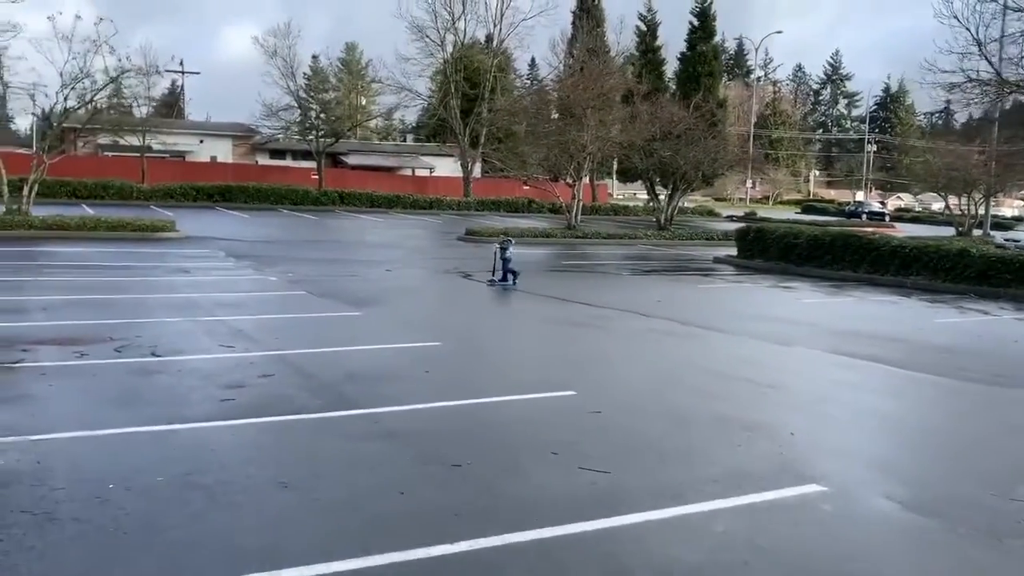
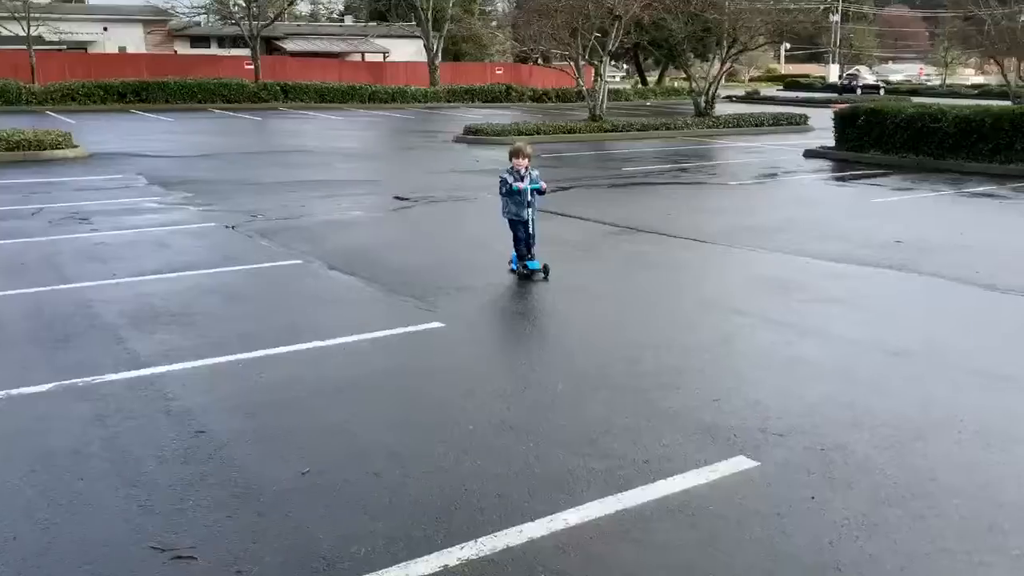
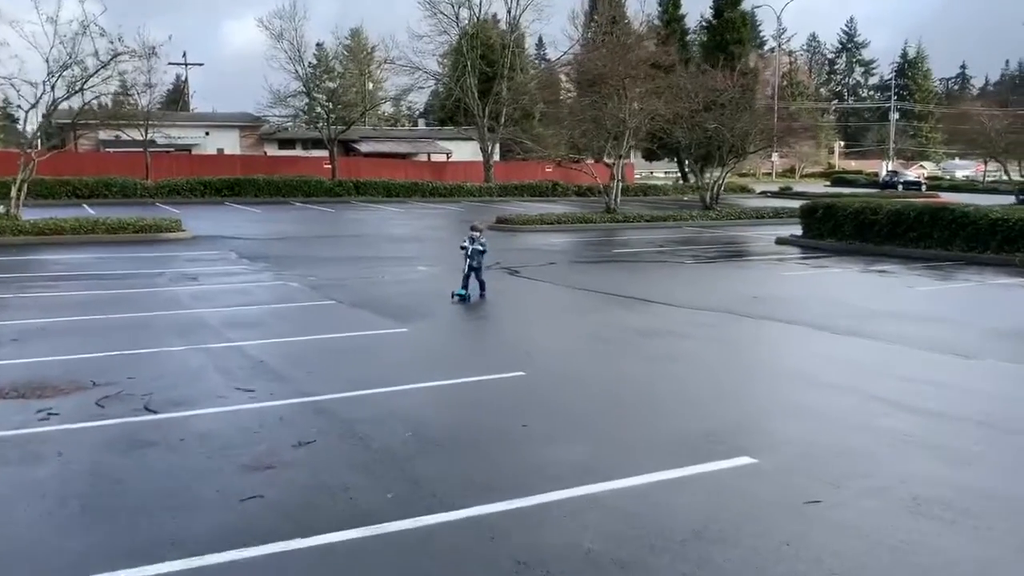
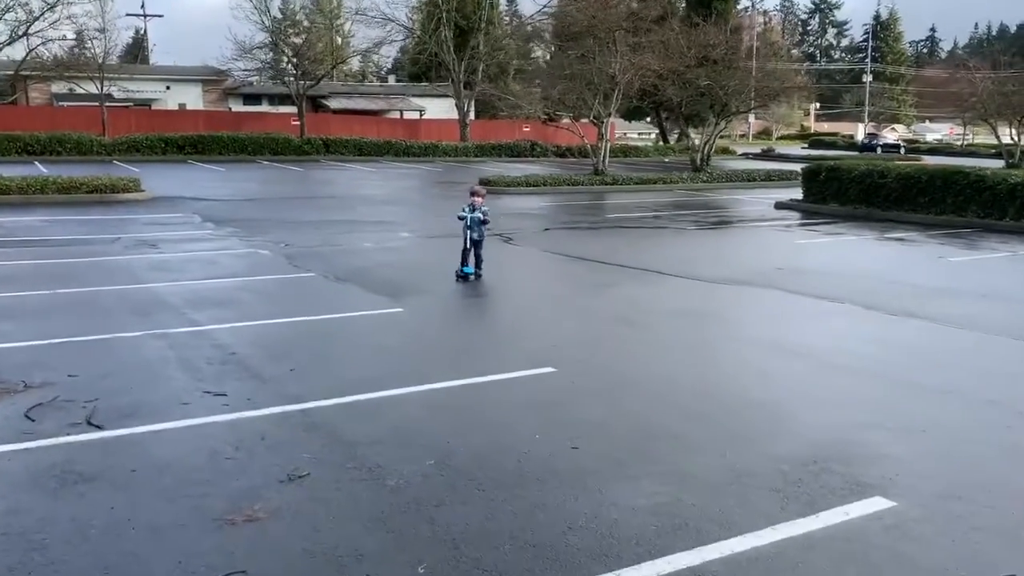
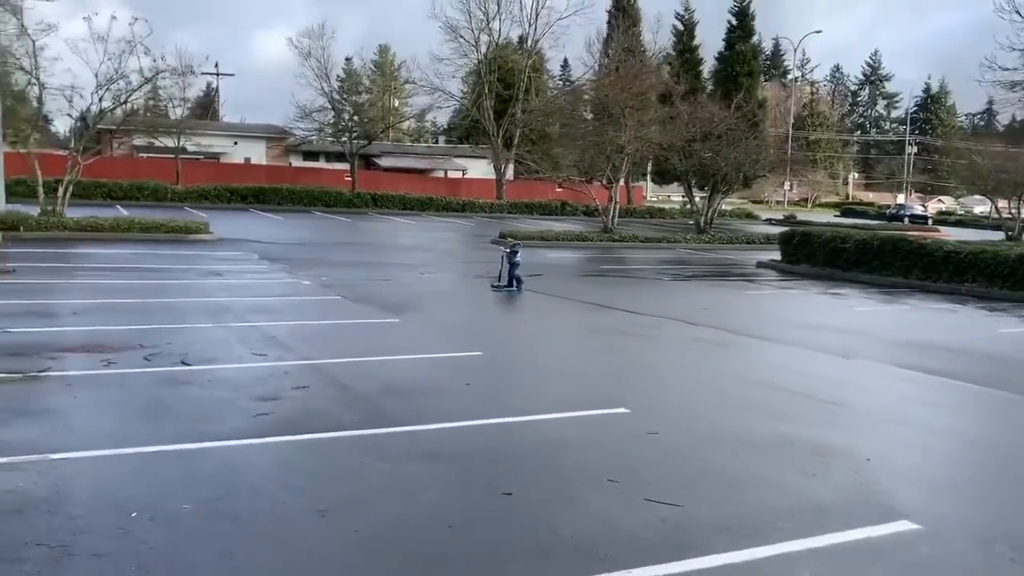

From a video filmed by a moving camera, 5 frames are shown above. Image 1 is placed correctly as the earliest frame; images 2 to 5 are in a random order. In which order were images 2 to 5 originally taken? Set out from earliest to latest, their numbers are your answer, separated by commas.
5, 3, 4, 2
